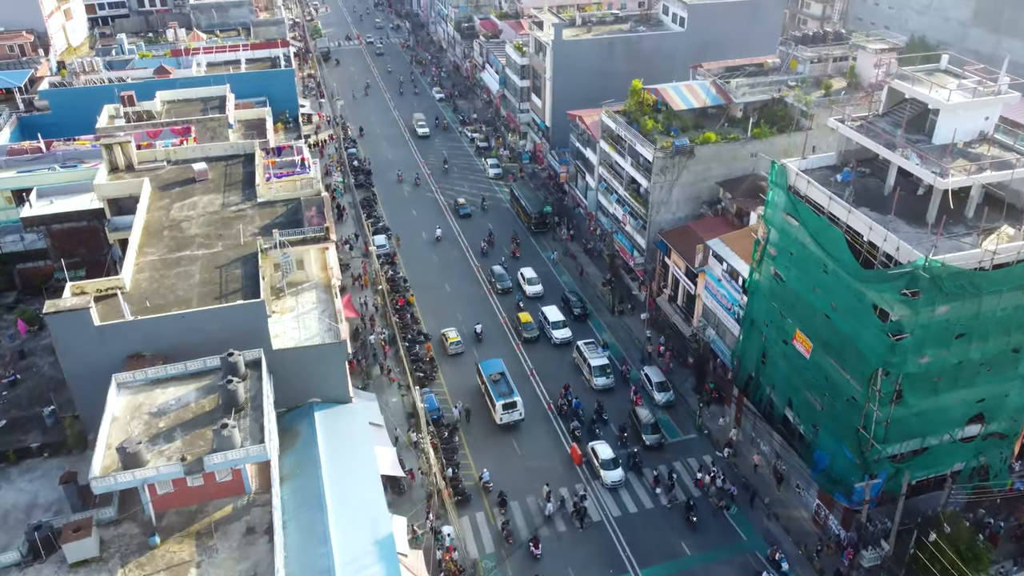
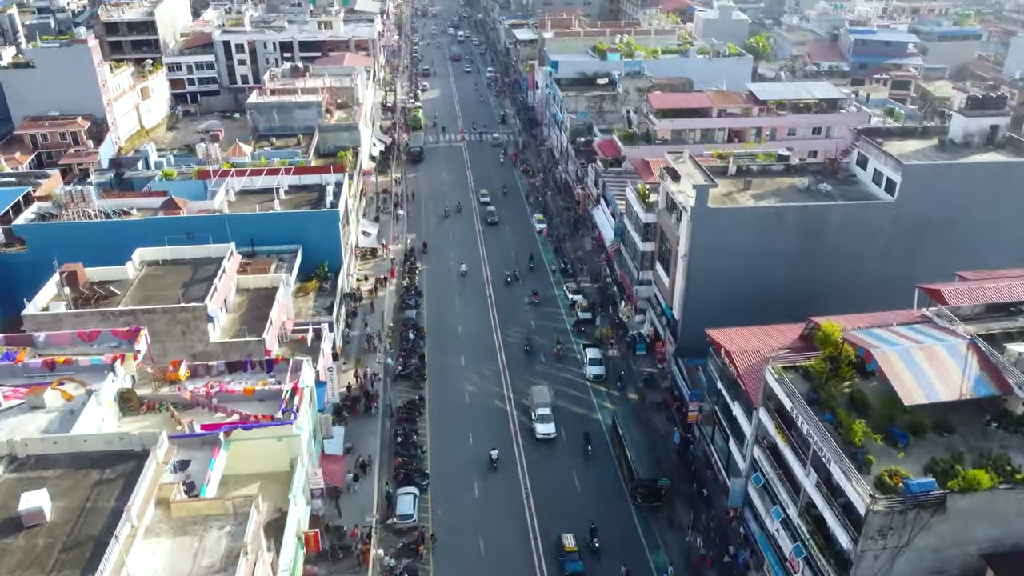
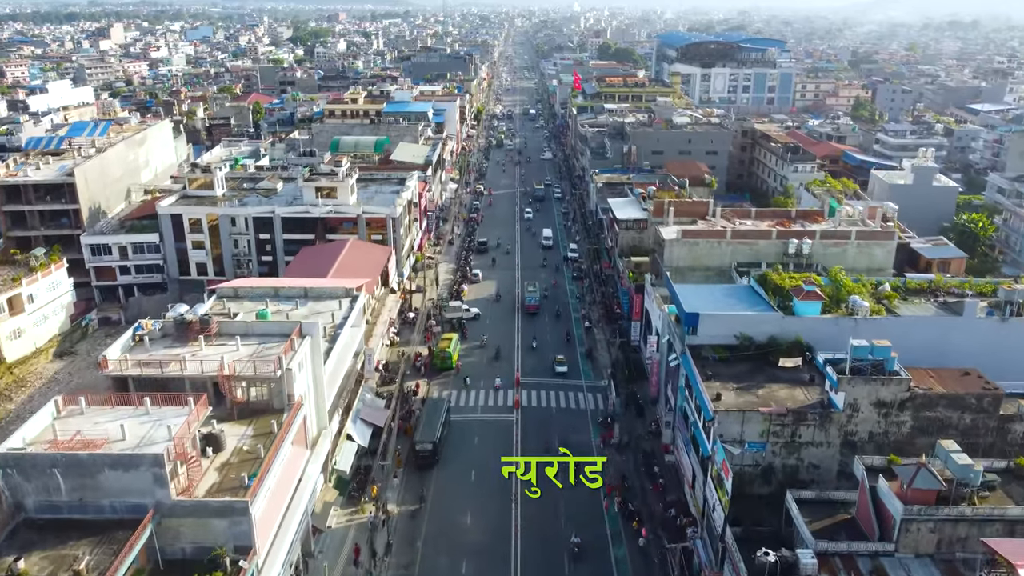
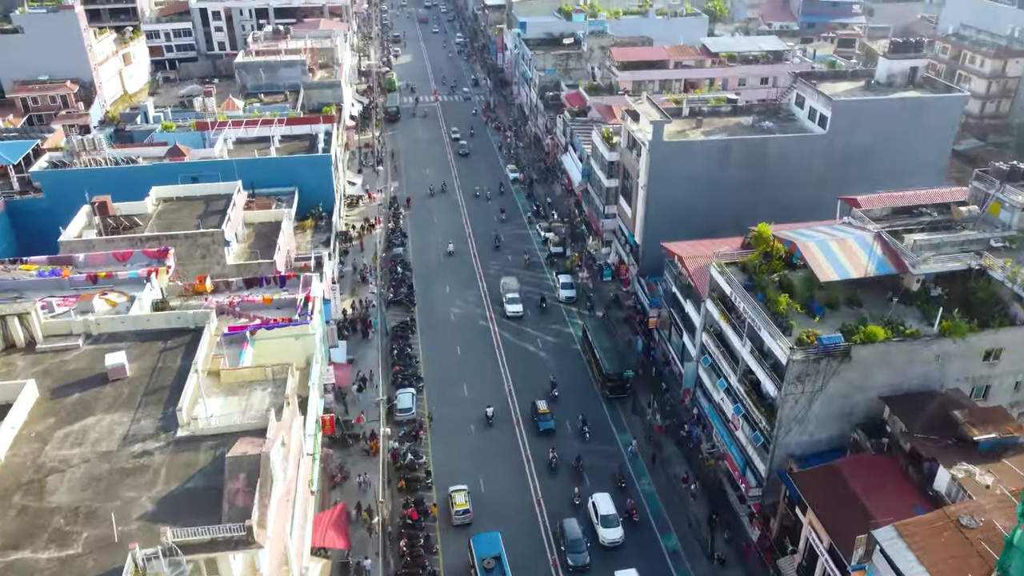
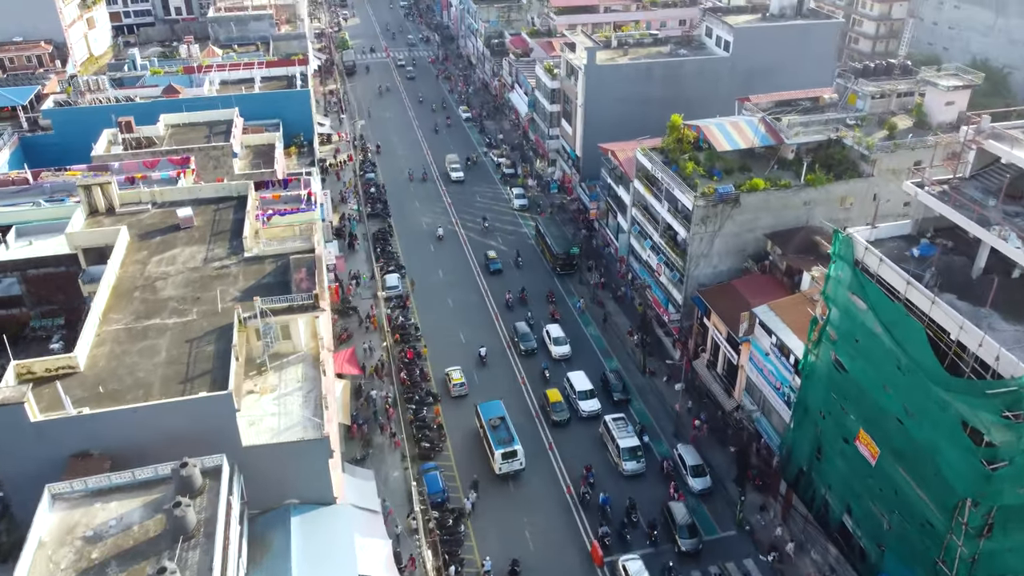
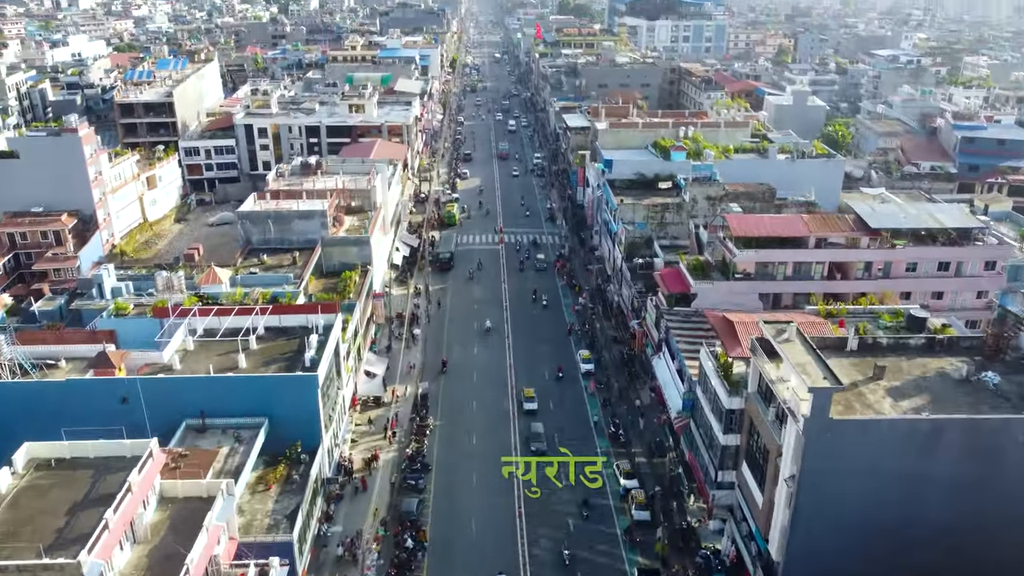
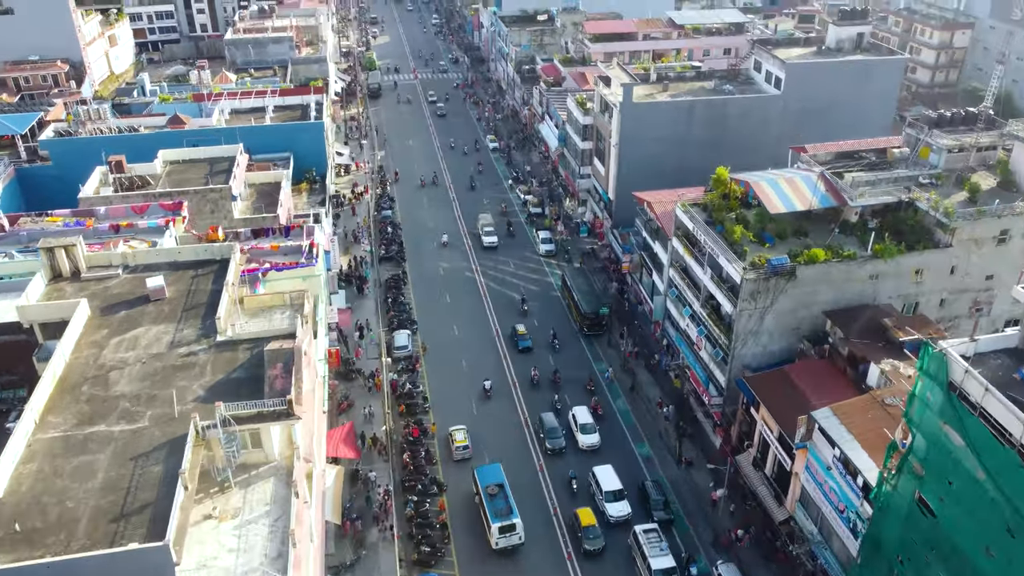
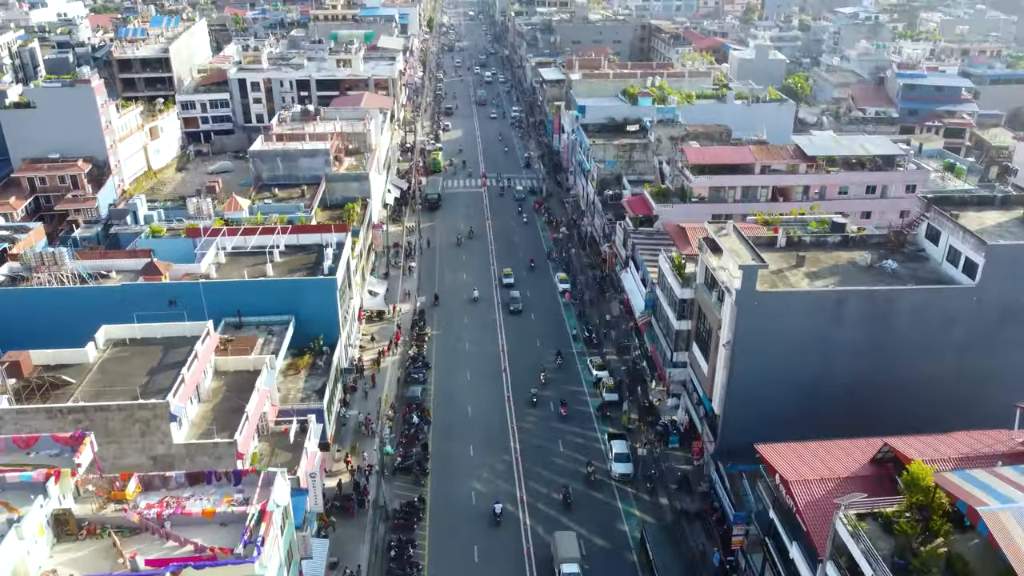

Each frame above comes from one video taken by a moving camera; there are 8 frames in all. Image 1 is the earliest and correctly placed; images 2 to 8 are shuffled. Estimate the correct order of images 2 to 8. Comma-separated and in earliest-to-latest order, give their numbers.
5, 7, 4, 2, 8, 6, 3
